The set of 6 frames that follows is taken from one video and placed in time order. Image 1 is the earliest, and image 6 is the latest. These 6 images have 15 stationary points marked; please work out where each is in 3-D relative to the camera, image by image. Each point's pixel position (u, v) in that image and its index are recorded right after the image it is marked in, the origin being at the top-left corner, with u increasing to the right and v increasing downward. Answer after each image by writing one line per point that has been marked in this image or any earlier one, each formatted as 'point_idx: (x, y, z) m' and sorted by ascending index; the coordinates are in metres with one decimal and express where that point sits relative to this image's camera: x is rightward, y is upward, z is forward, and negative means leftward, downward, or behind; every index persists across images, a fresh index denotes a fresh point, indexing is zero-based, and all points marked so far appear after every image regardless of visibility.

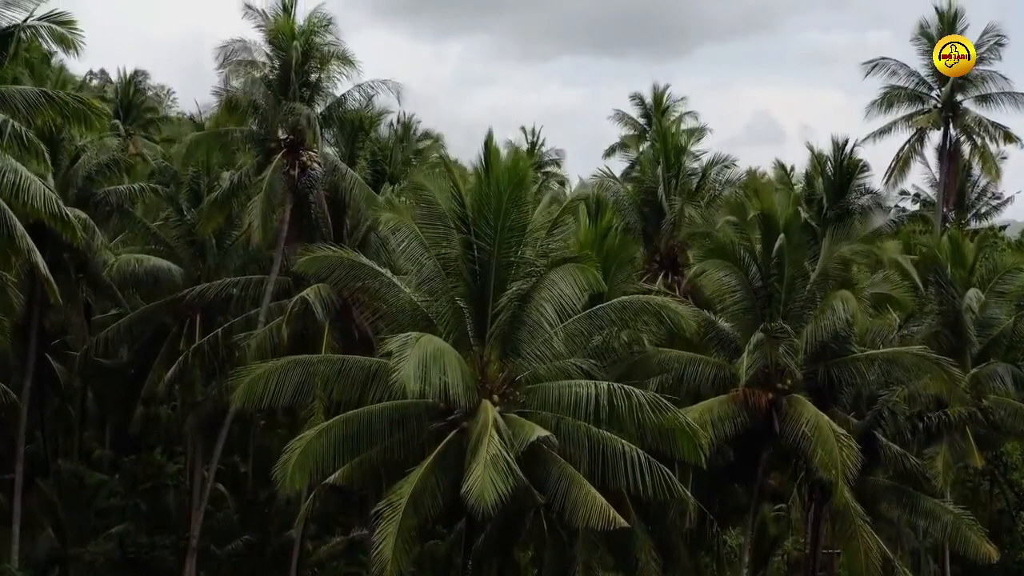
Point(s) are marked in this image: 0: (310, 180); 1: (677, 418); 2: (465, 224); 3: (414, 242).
0: (-4.1, +2.2, +17.9) m
1: (+2.3, -1.8, +12.6) m
2: (-0.7, +0.9, +13.1) m
3: (-1.4, +0.6, +13.0) m
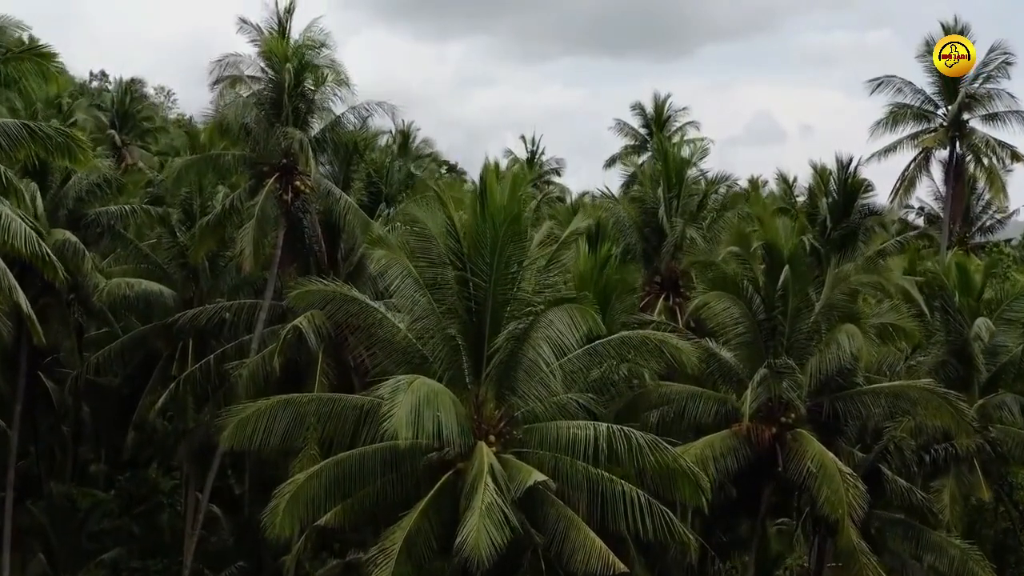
0: (-4.1, +1.7, +17.5) m
1: (+2.3, -2.4, +12.2) m
2: (-0.7, +0.4, +12.7) m
3: (-1.5, +0.1, +12.7) m
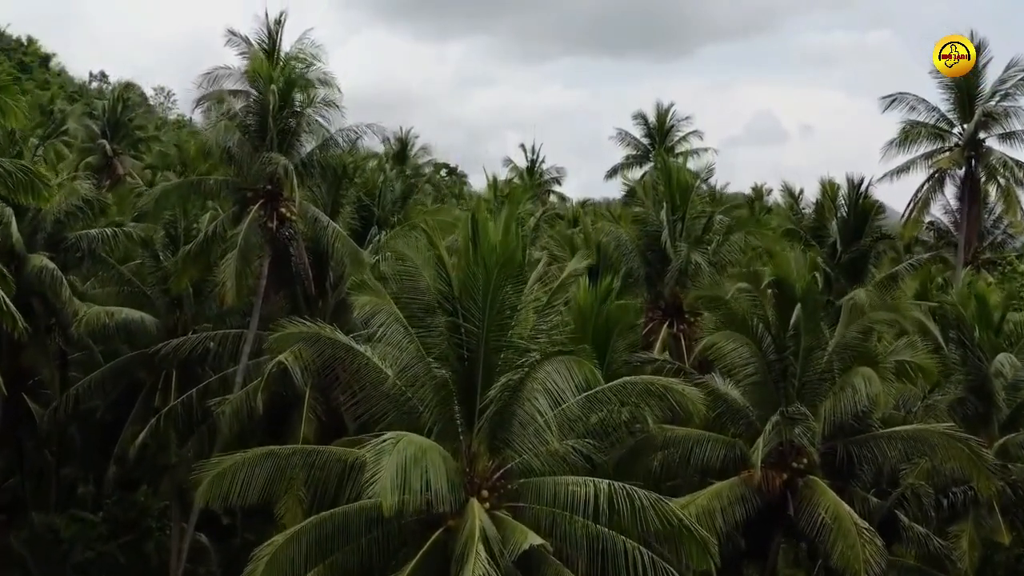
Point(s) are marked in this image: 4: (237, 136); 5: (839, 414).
0: (-4.2, +1.1, +16.7) m
1: (+2.2, -3.0, +11.4) m
2: (-0.8, -0.2, +11.9) m
3: (-1.6, -0.5, +11.9) m
4: (-5.0, +2.8, +15.9) m
5: (+5.0, -1.9, +13.5) m
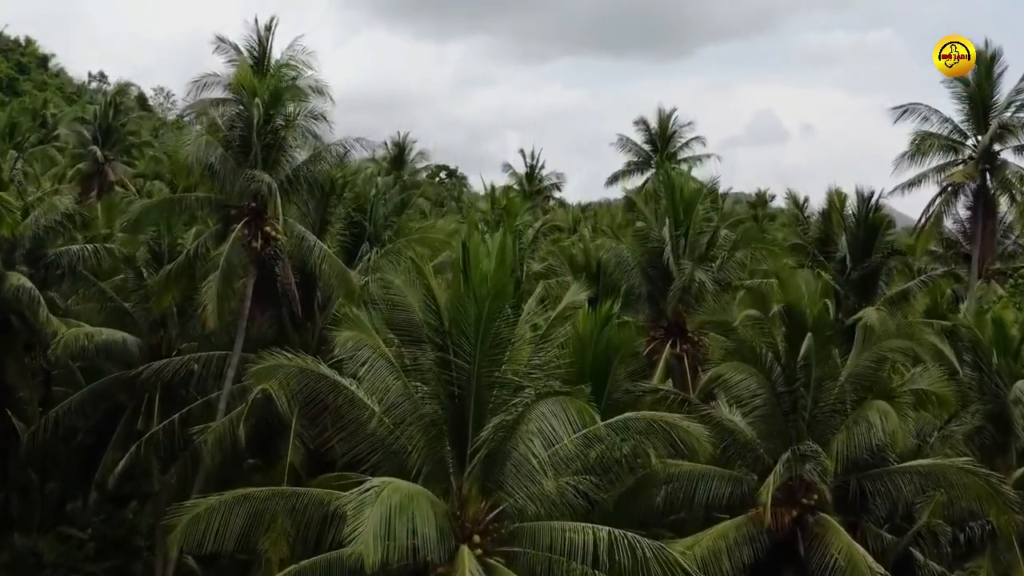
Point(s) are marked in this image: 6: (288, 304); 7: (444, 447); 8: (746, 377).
0: (-4.3, +0.7, +15.9) m
1: (+2.1, -3.4, +10.7) m
2: (-0.9, -0.6, +11.1) m
3: (-1.7, -0.9, +11.1) m
4: (-5.1, +2.3, +15.2) m
5: (+4.9, -2.3, +12.8) m
6: (-4.2, -0.3, +16.6) m
7: (-0.9, -2.0, +11.2) m
8: (+3.5, -1.3, +13.3) m
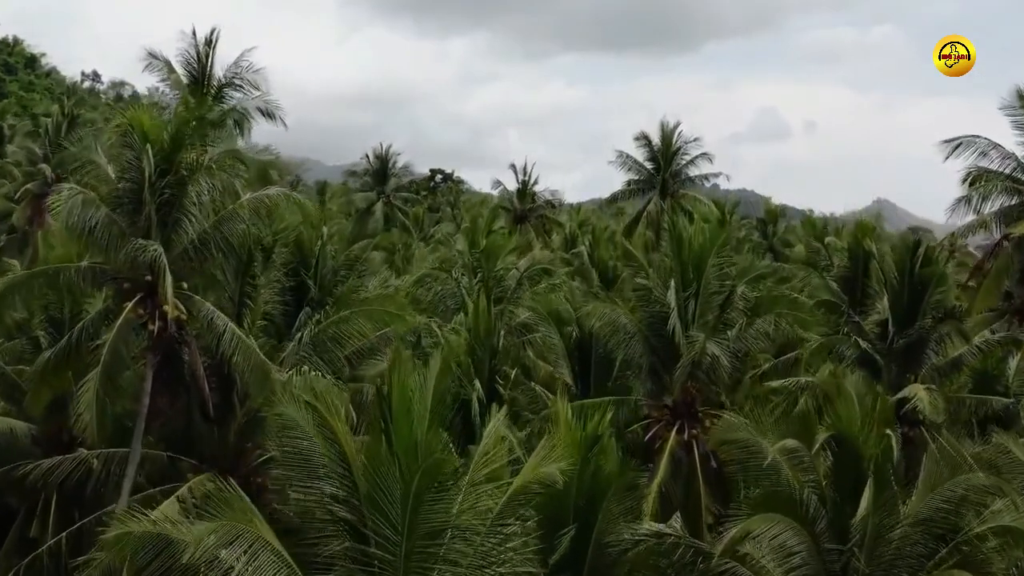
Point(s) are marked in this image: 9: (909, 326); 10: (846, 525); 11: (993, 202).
0: (-4.7, -0.7, +12.6) m
1: (+1.6, -4.7, +7.3) m
2: (-1.4, -2.0, +7.8) m
3: (-2.1, -2.3, +7.8) m
4: (-5.5, +1.0, +11.9) m
5: (+4.4, -3.7, +9.5) m
6: (-4.7, -1.6, +13.3) m
7: (-1.4, -3.4, +7.8) m
8: (+3.0, -2.7, +10.0) m
9: (+7.5, -0.7, +16.7) m
10: (+3.8, -2.6, +10.0) m
11: (+9.2, +1.7, +17.0) m
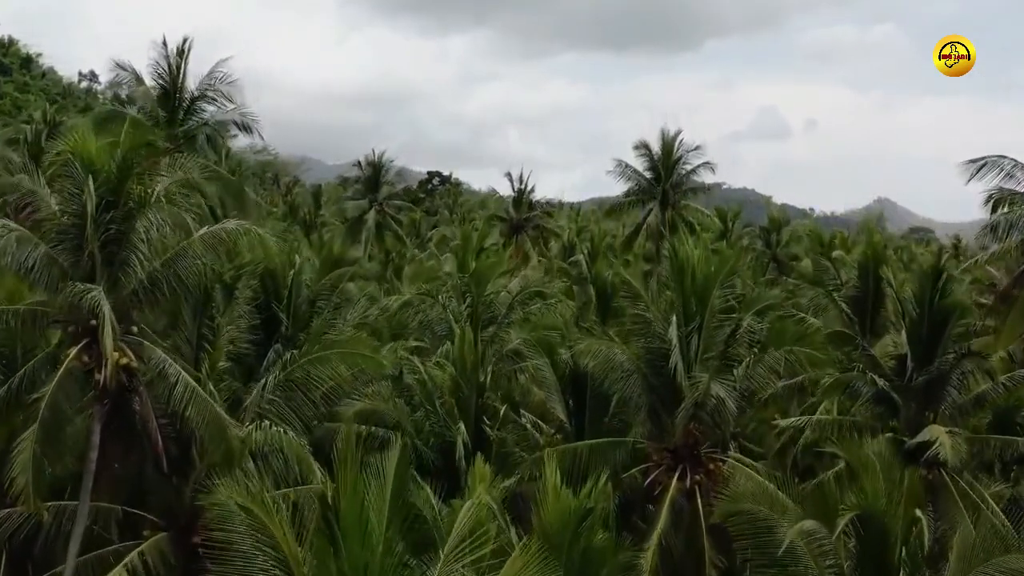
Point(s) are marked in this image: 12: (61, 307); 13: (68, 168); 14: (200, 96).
0: (-4.9, -1.2, +11.4) m
1: (+1.4, -5.3, +6.1) m
2: (-1.6, -2.6, +6.6) m
3: (-2.4, -2.8, +6.6) m
4: (-5.7, +0.4, +10.7) m
5: (+4.2, -4.2, +8.2) m
6: (-4.9, -2.2, +12.1) m
7: (-1.6, -3.9, +6.6) m
8: (+2.8, -3.3, +8.8) m
9: (+7.3, -1.2, +15.5) m
10: (+3.6, -3.2, +8.8) m
11: (+9.0, +1.1, +15.8) m
12: (-5.7, -0.2, +11.1) m
13: (-5.6, +1.5, +11.0) m
14: (-6.7, +4.1, +19.0) m
